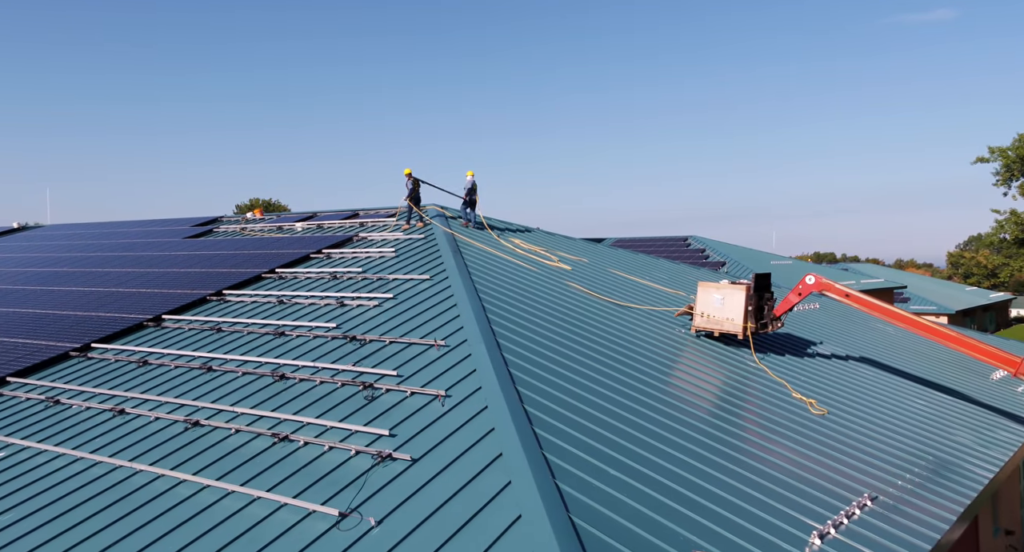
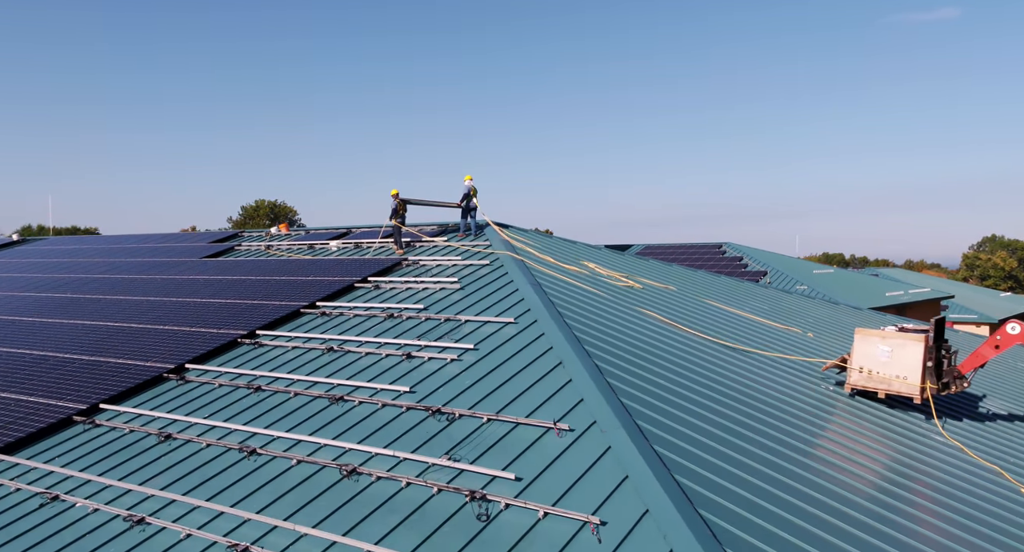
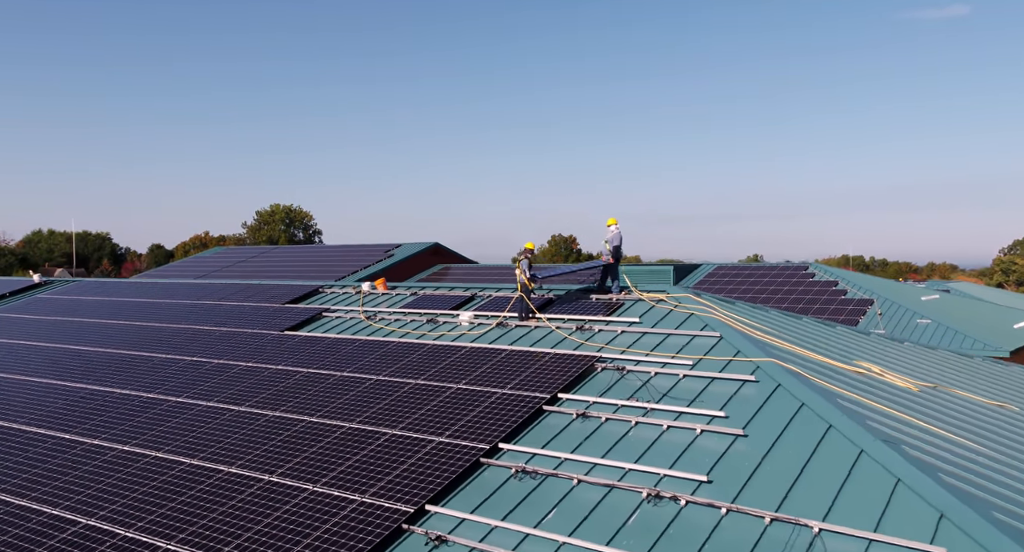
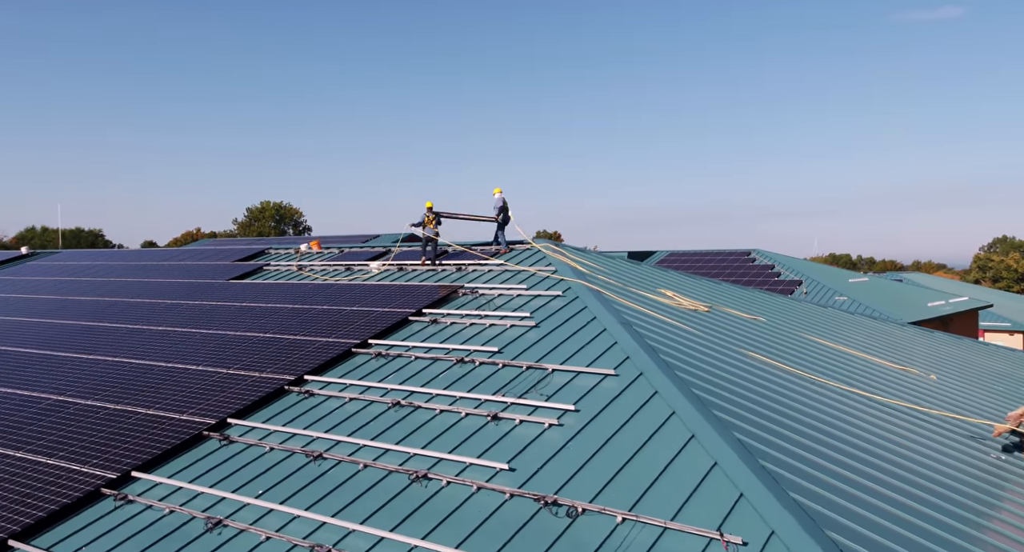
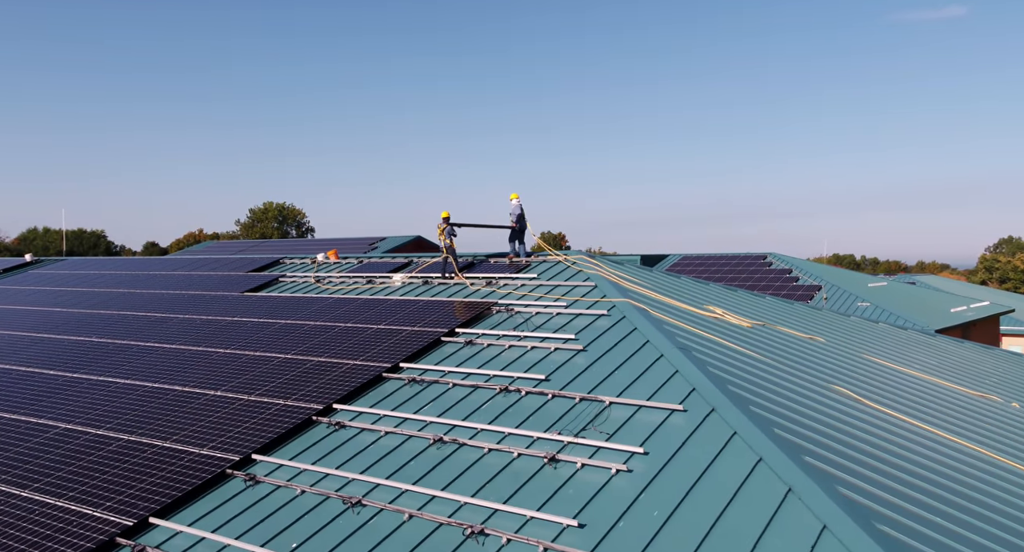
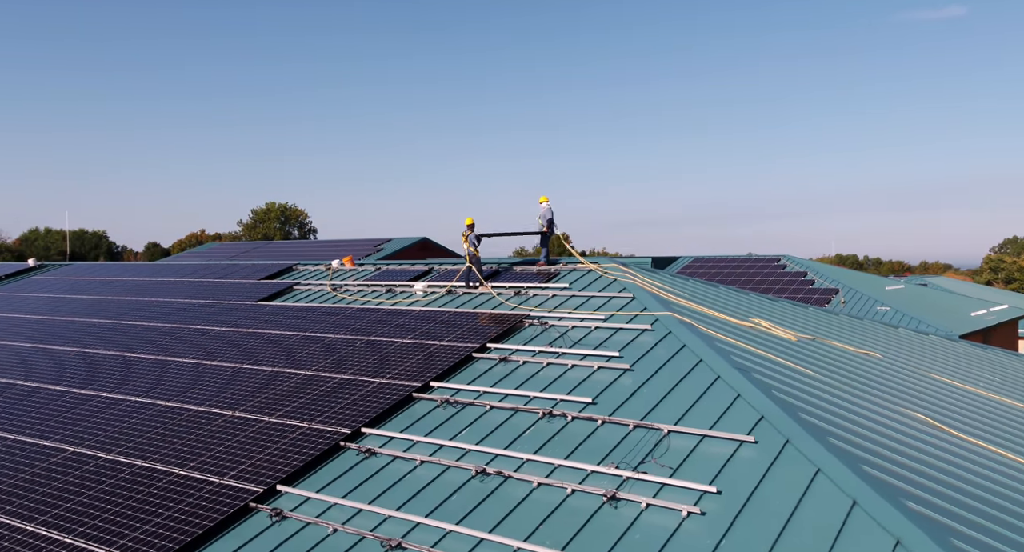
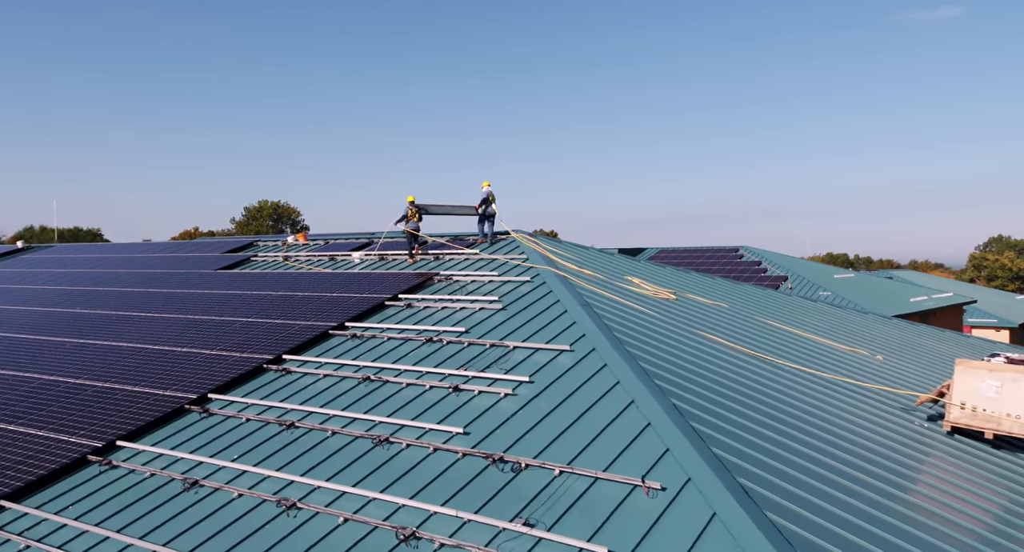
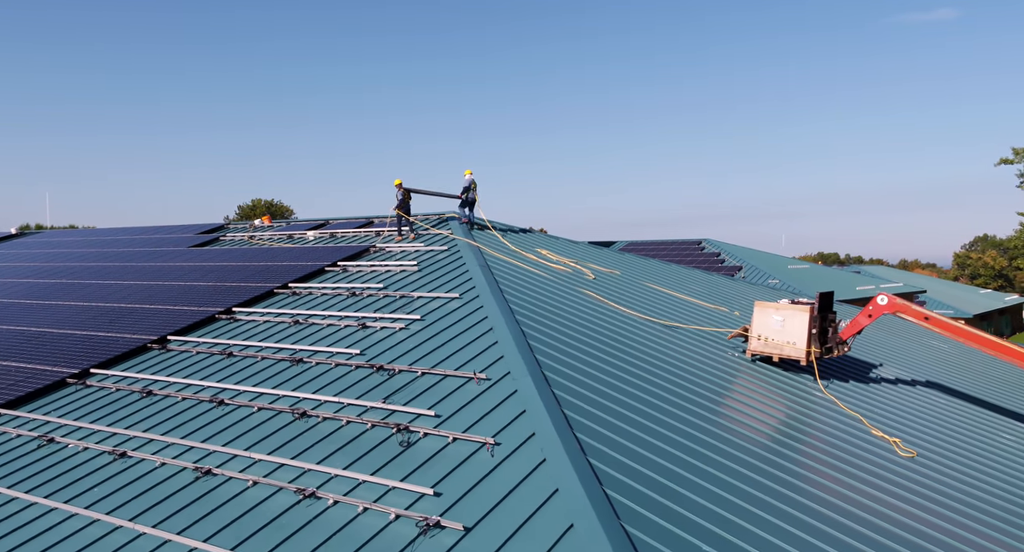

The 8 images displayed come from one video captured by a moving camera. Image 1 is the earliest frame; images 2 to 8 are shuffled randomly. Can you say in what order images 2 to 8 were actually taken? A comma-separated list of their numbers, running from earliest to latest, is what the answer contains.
8, 2, 7, 4, 5, 6, 3
